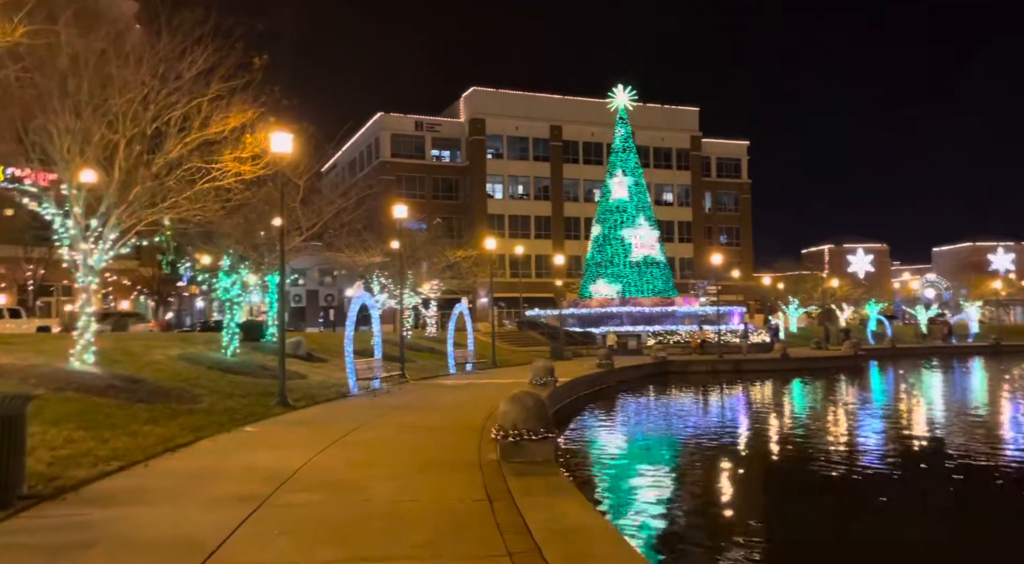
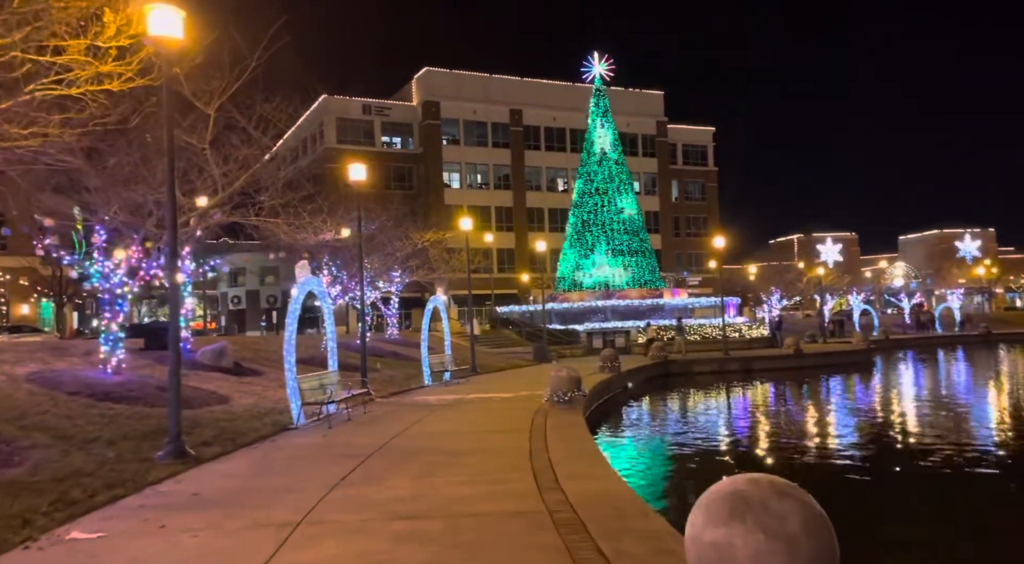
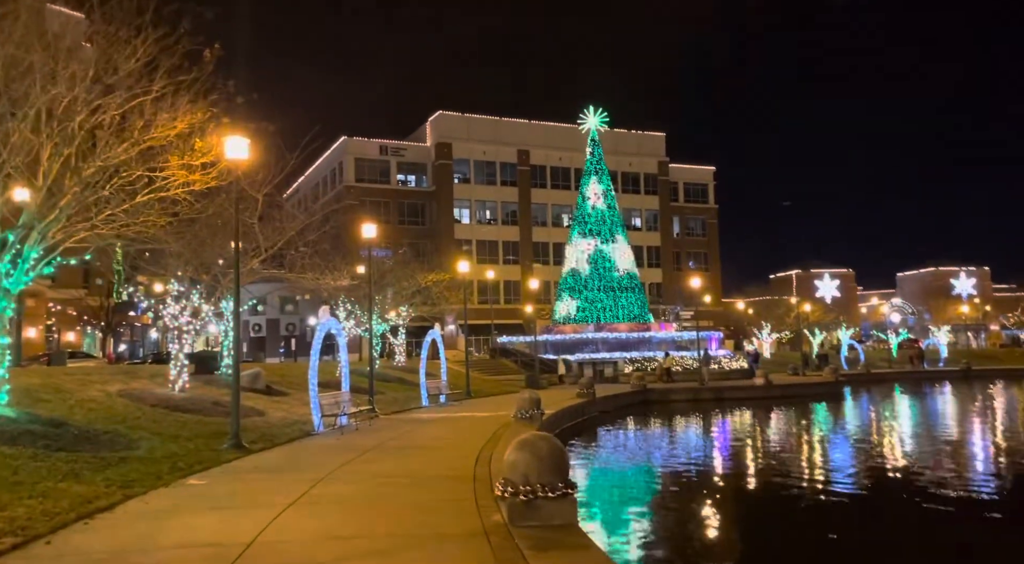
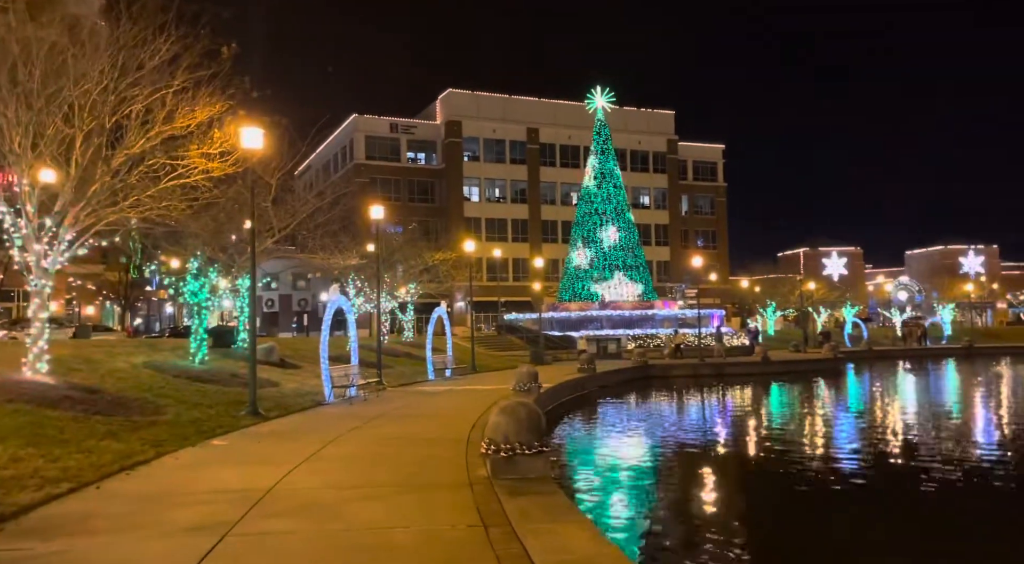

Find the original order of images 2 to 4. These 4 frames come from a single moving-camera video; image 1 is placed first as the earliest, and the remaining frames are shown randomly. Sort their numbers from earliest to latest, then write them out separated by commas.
4, 3, 2
